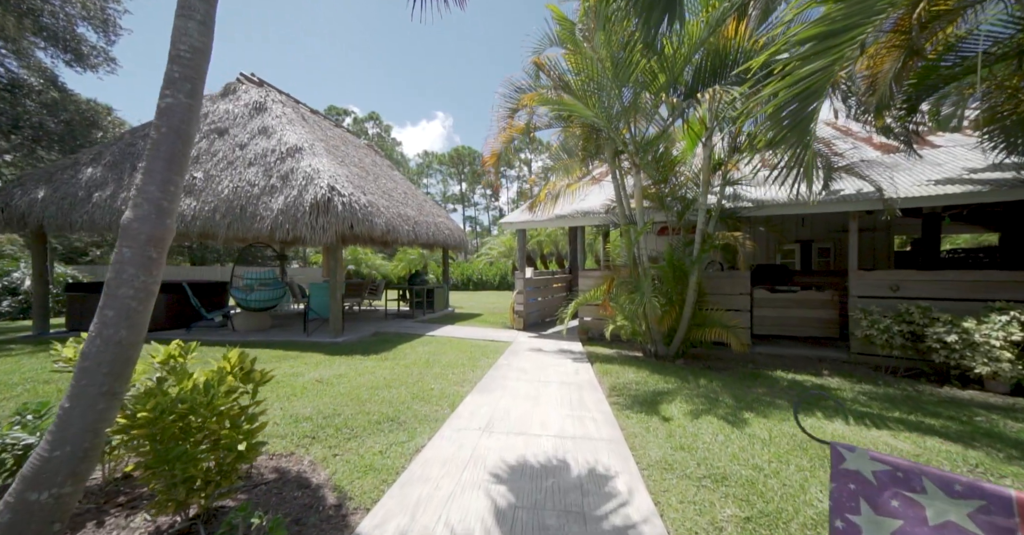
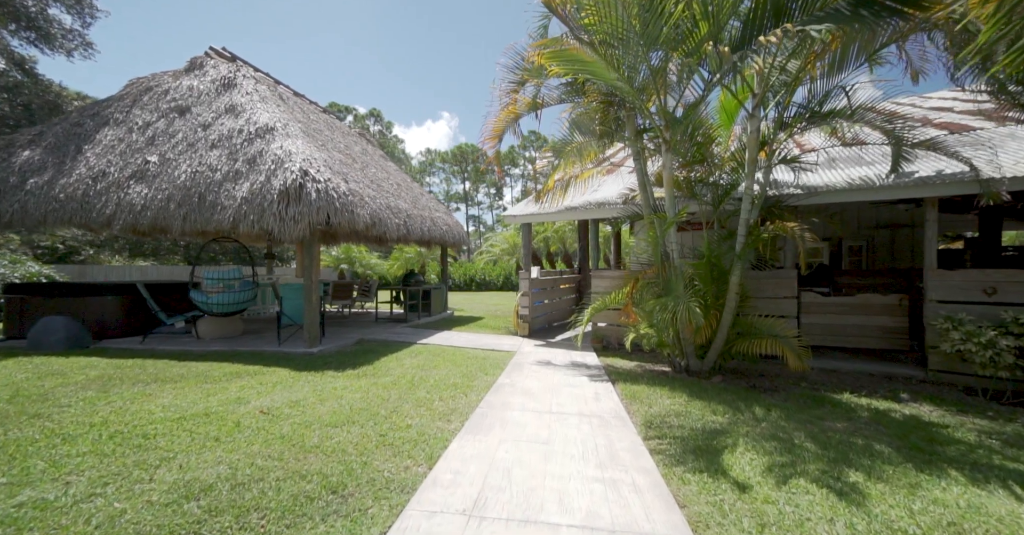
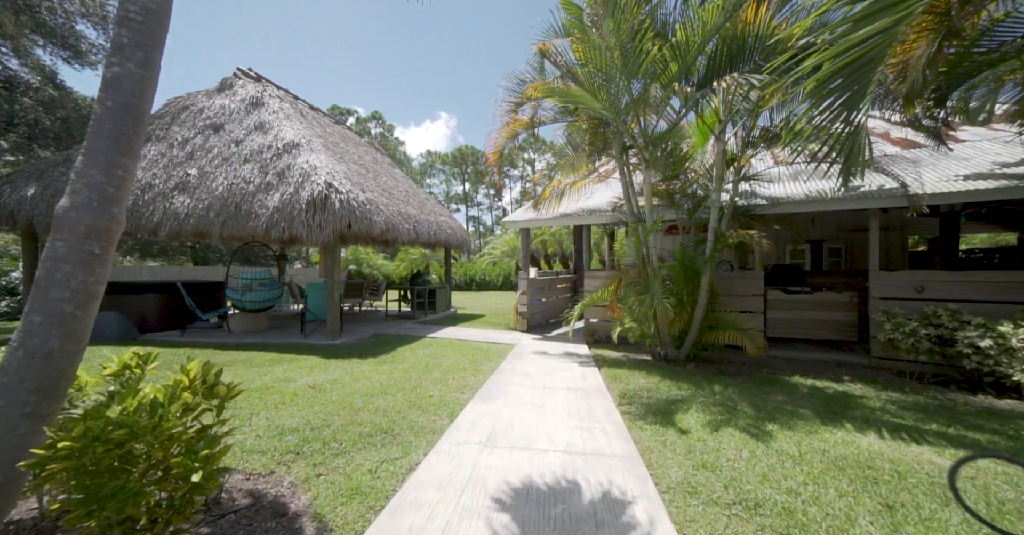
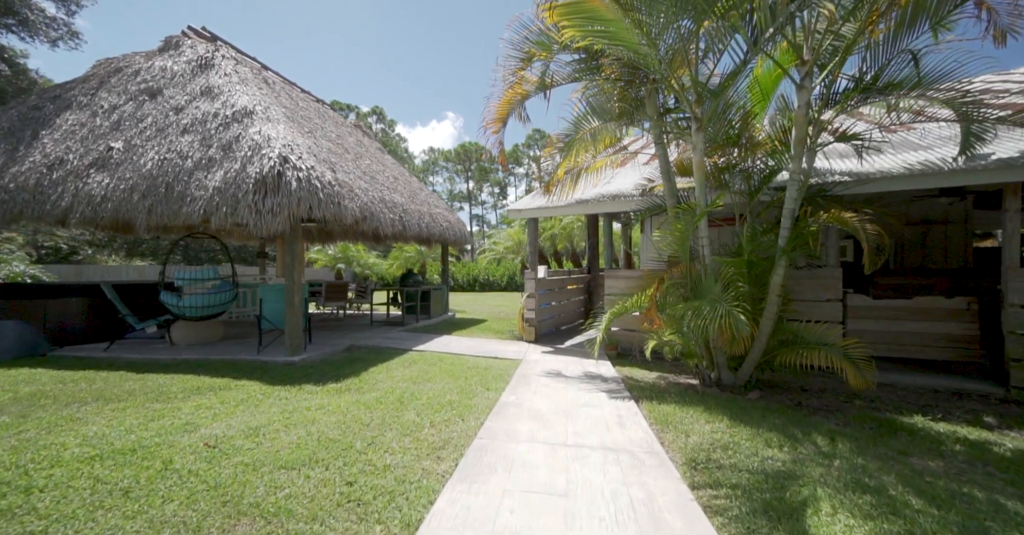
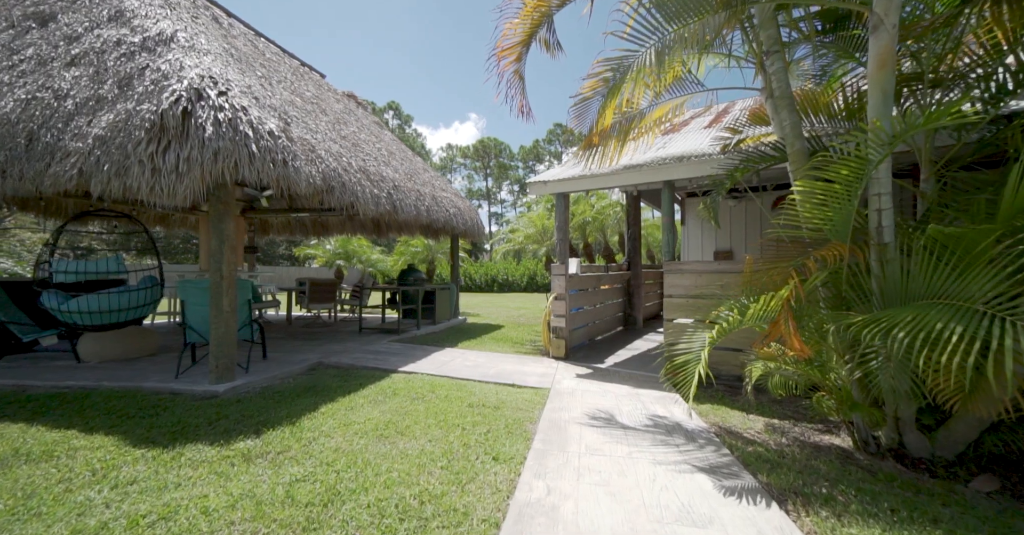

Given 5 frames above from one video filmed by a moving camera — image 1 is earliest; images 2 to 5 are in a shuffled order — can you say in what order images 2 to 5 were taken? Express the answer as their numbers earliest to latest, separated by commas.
3, 2, 4, 5
